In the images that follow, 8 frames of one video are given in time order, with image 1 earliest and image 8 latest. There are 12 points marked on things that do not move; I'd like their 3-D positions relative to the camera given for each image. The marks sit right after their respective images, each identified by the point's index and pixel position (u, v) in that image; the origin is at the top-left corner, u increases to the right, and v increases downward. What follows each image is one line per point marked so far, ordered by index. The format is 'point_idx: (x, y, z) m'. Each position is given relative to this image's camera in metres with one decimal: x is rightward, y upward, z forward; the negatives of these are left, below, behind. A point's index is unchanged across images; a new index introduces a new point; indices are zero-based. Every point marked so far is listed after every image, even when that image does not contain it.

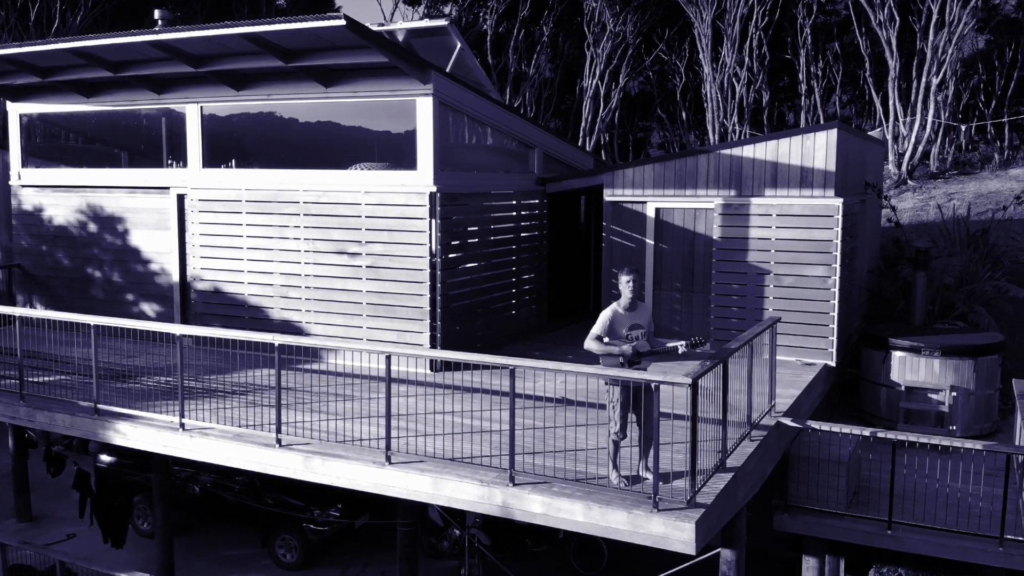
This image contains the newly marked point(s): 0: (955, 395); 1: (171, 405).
0: (+4.8, -1.2, +10.2) m
1: (-3.1, -1.1, +8.6) m
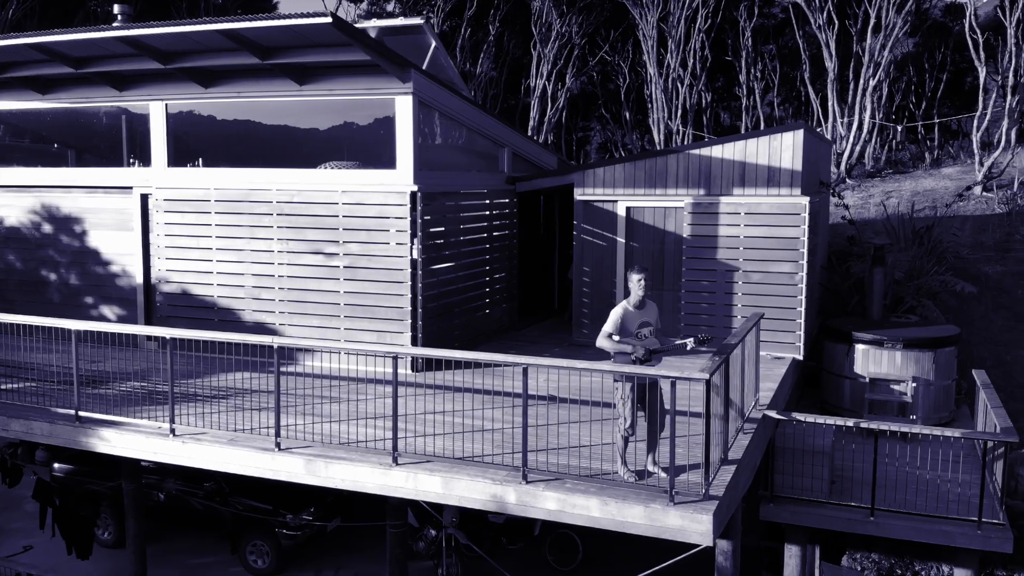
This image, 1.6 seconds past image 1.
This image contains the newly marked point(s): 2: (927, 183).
0: (+4.5, -1.1, +10.6) m
1: (-3.2, -1.1, +8.4) m
2: (+8.6, +2.2, +19.5) m
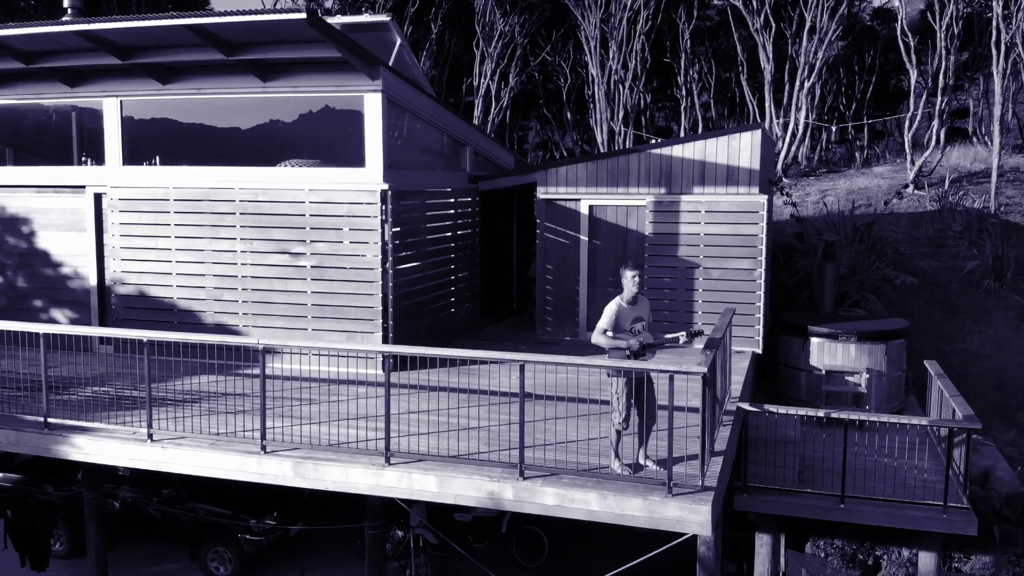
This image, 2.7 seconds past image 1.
0: (+4.2, -1.0, +11.0) m
1: (-3.3, -1.1, +8.1) m
2: (+7.4, +2.3, +20.2) m
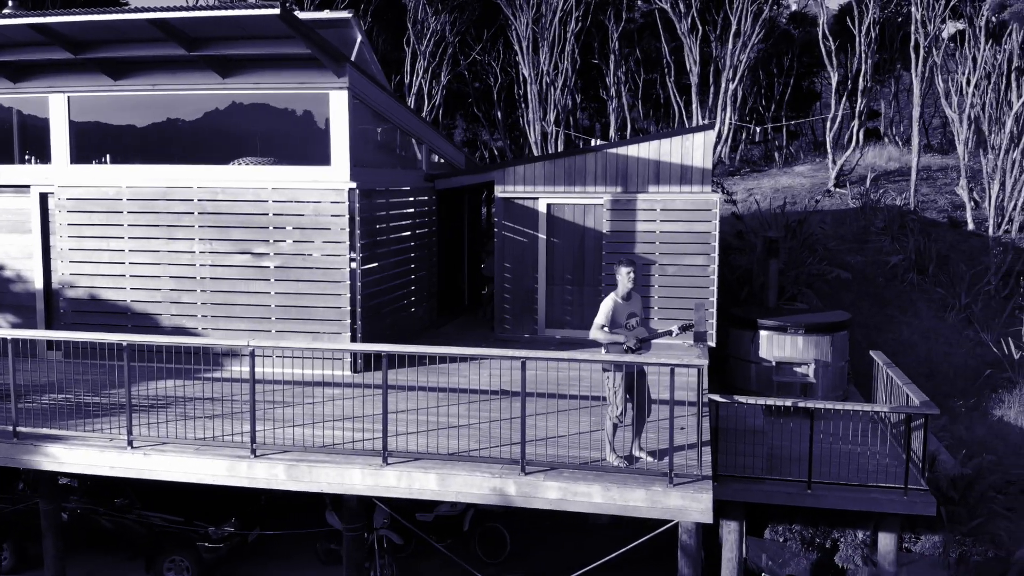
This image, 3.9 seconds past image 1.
0: (+3.7, -1.0, +11.5) m
1: (-3.5, -1.1, +7.8) m
2: (+6.0, +2.4, +20.9) m
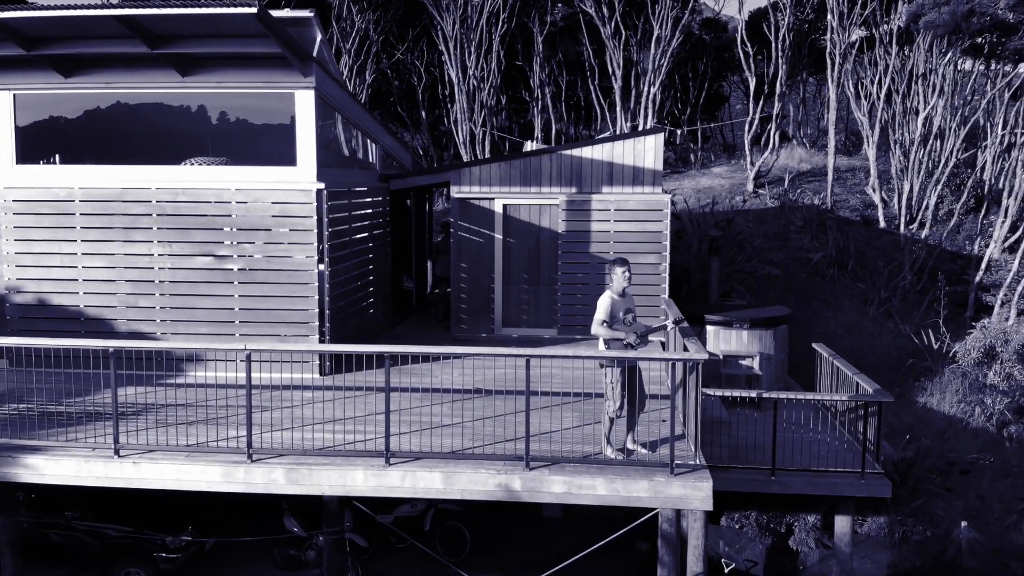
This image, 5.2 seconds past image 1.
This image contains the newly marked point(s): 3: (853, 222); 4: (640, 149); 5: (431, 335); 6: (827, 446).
0: (+3.2, -0.9, +12.0) m
1: (-3.5, -1.2, +7.6) m
2: (+4.4, +2.5, +21.6) m
3: (+6.7, +1.3, +18.8) m
4: (+1.5, +1.7, +11.4) m
5: (-1.0, -0.6, +12.0) m
6: (+3.2, -1.6, +9.6) m
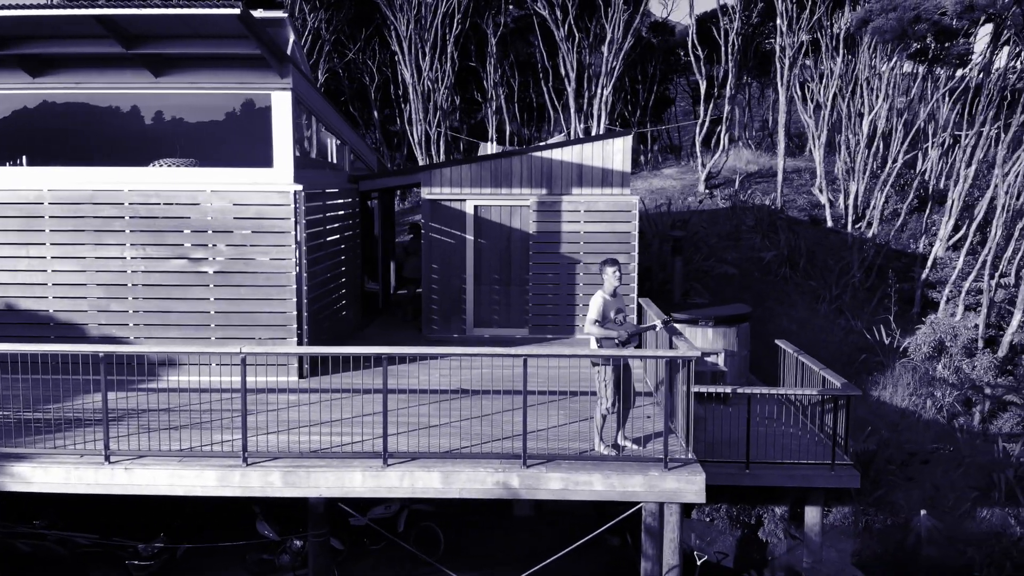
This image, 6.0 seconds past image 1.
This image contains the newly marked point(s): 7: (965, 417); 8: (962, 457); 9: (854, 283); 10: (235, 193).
0: (+2.8, -0.9, +12.3) m
1: (-3.6, -1.2, +7.5) m
2: (+3.3, +2.5, +22.0) m
3: (+5.9, +1.4, +19.3) m
4: (+1.2, +1.7, +11.6) m
5: (-1.4, -0.6, +12.1) m
6: (+3.0, -1.6, +9.9) m
7: (+6.2, -1.8, +13.1) m
8: (+5.7, -2.2, +12.0) m
9: (+6.0, +0.1, +16.6) m
10: (-2.7, +0.9, +9.4) m
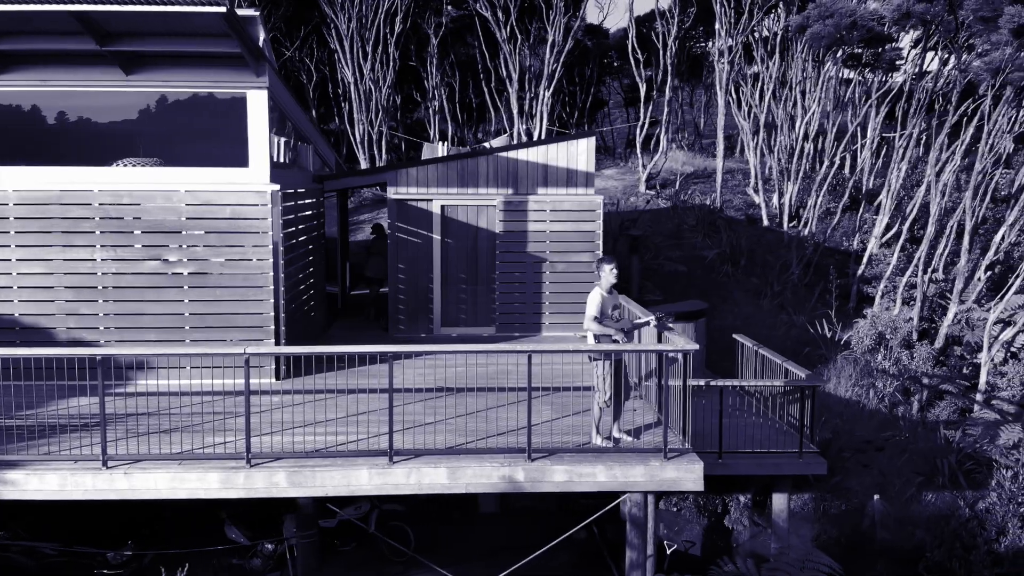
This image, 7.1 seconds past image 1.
0: (+2.3, -0.9, +12.7) m
1: (-3.6, -1.2, +7.3) m
2: (+2.0, +2.5, +22.4) m
3: (+4.8, +1.4, +19.9) m
4: (+0.8, +1.7, +11.8) m
5: (-1.8, -0.6, +12.0) m
6: (+2.7, -1.5, +10.3) m
7: (+5.7, -1.7, +13.7) m
8: (+5.3, -2.1, +12.6) m
9: (+5.1, +0.2, +17.2) m
10: (-3.0, +0.9, +9.3) m
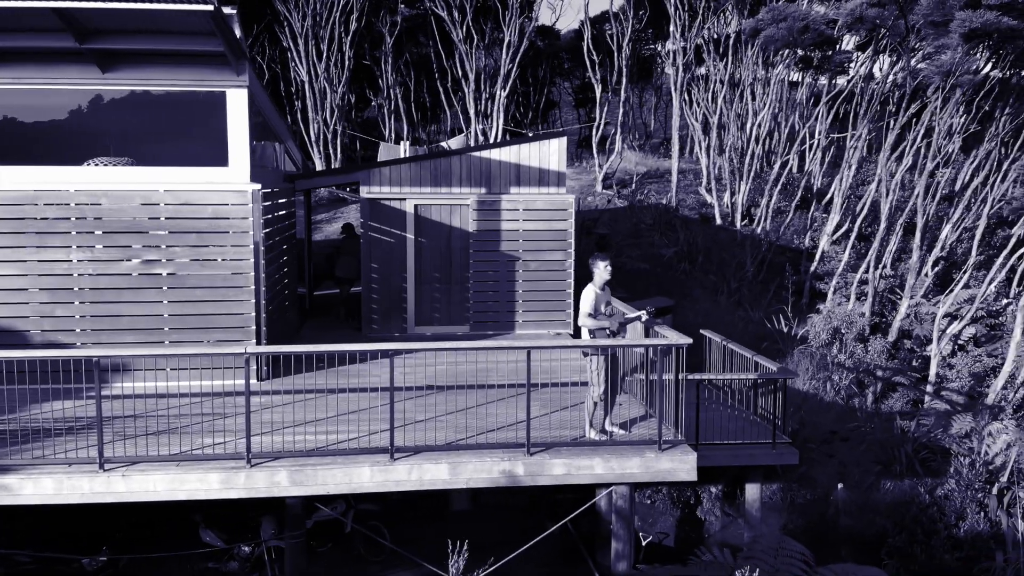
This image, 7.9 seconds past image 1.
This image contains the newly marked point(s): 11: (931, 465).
0: (+1.9, -0.8, +12.9) m
1: (-3.6, -1.2, +7.1) m
2: (+0.9, +2.6, +22.6) m
3: (+3.9, +1.5, +20.3) m
4: (+0.4, +1.7, +12.0) m
5: (-2.2, -0.6, +12.0) m
6: (+2.5, -1.5, +10.6) m
7: (+5.2, -1.6, +14.2) m
8: (+4.9, -2.0, +13.1) m
9: (+4.4, +0.2, +17.7) m
10: (-3.1, +0.9, +9.2) m
11: (+5.5, -2.3, +12.4) m
